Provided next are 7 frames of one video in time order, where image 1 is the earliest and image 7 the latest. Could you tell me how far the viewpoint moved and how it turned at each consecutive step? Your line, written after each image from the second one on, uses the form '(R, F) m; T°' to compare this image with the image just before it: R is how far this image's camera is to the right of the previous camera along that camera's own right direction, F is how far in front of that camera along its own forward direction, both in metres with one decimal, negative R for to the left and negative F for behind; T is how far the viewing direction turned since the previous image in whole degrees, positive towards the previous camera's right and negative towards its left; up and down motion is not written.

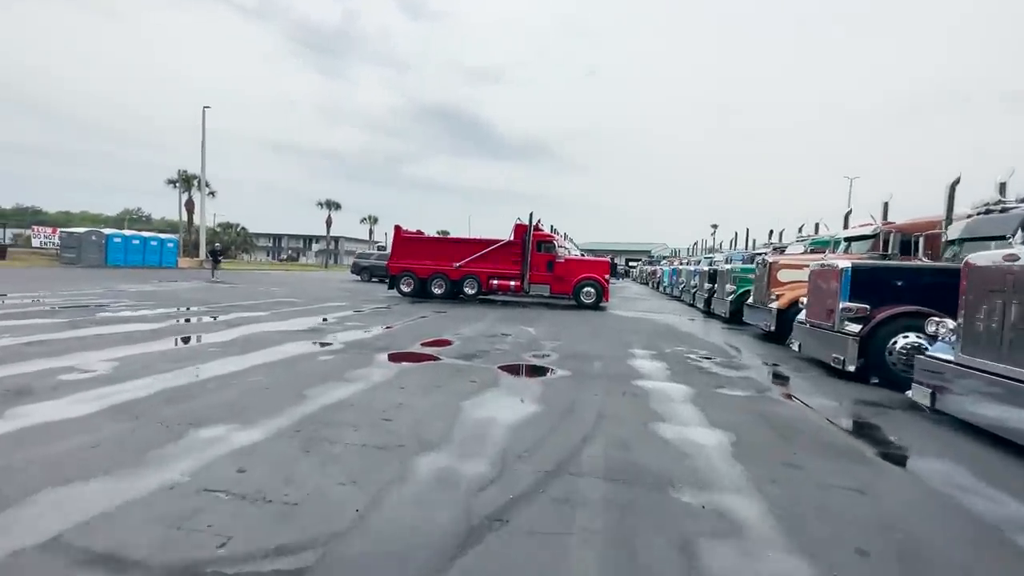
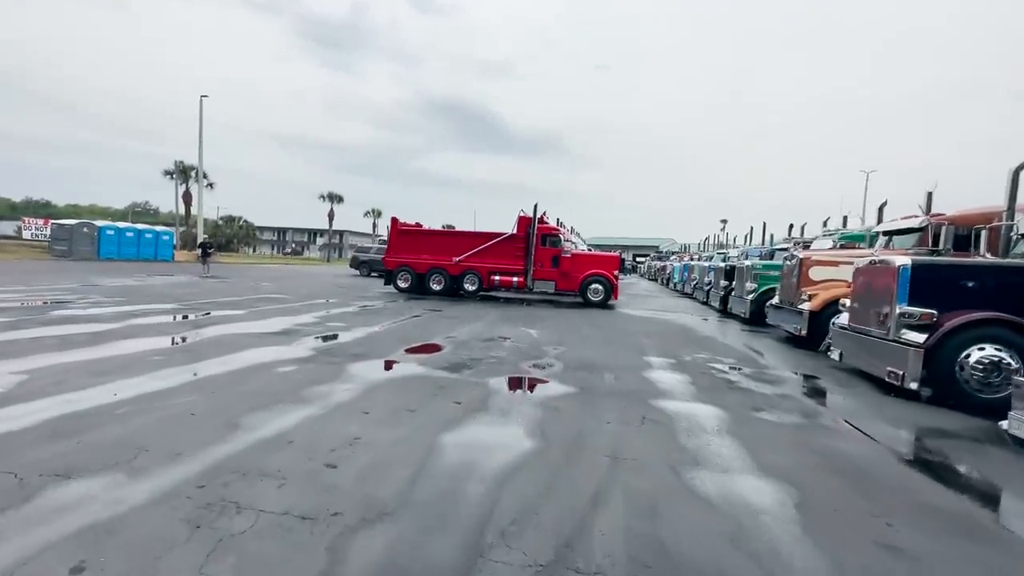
(+0.2, +1.4) m; -1°
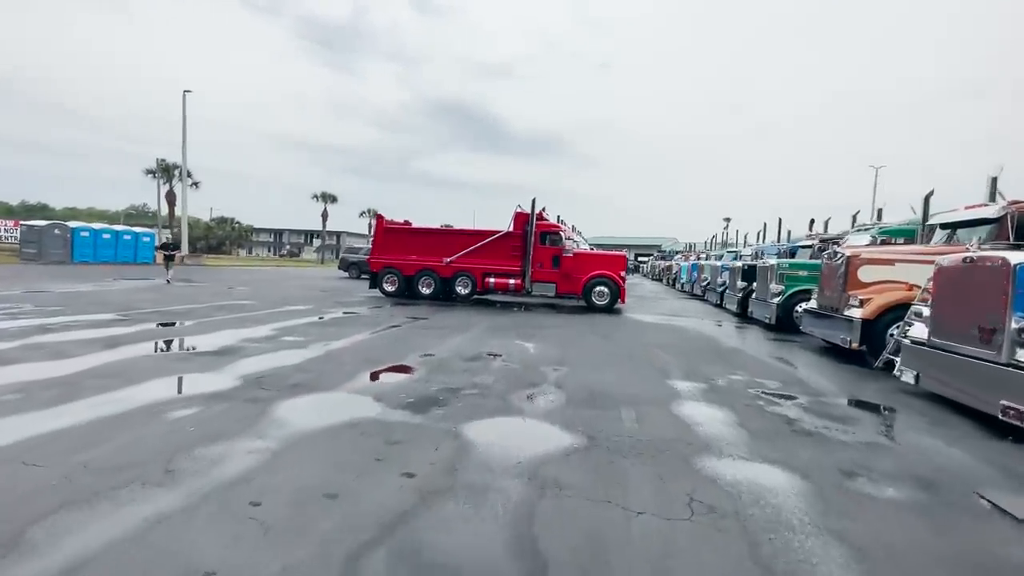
(+0.2, +2.0) m; 0°
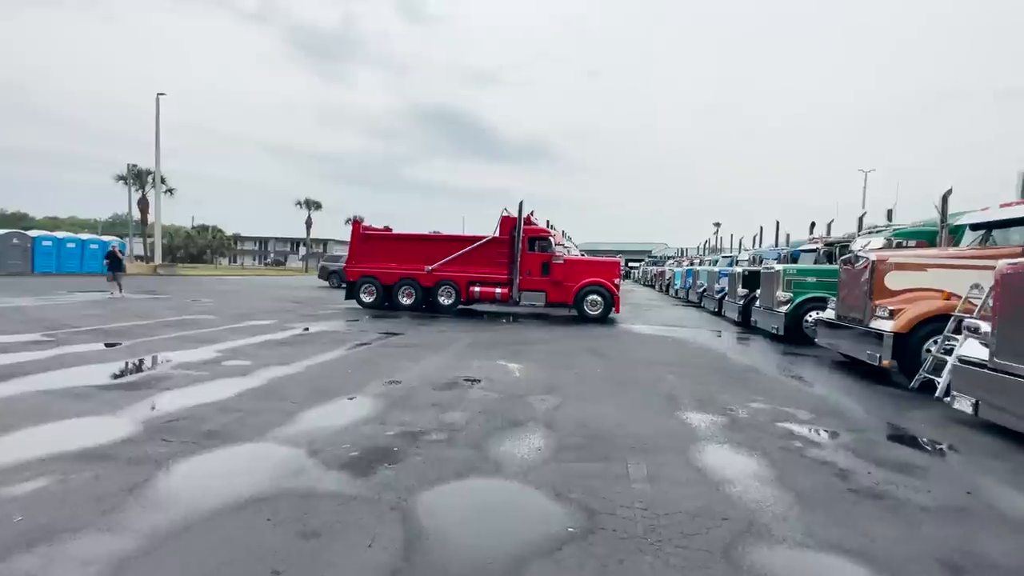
(+0.2, +1.4) m; +1°
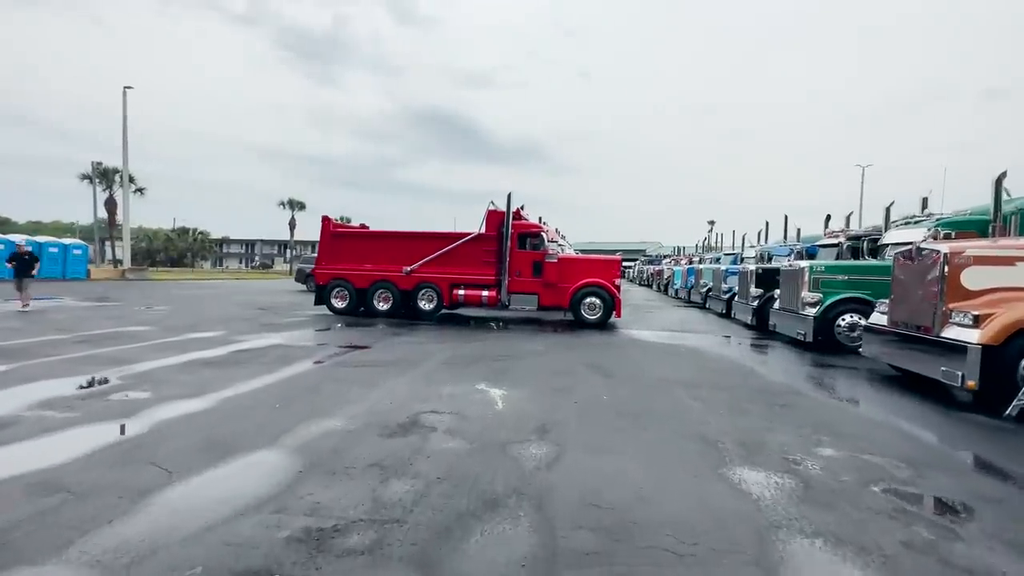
(+0.2, +2.0) m; +1°
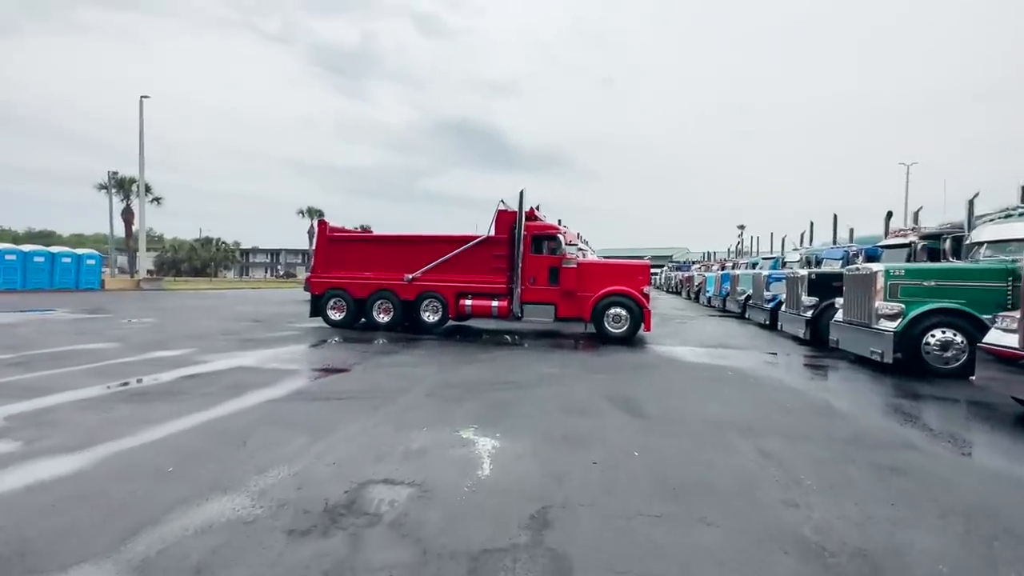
(+0.3, +1.9) m; -3°
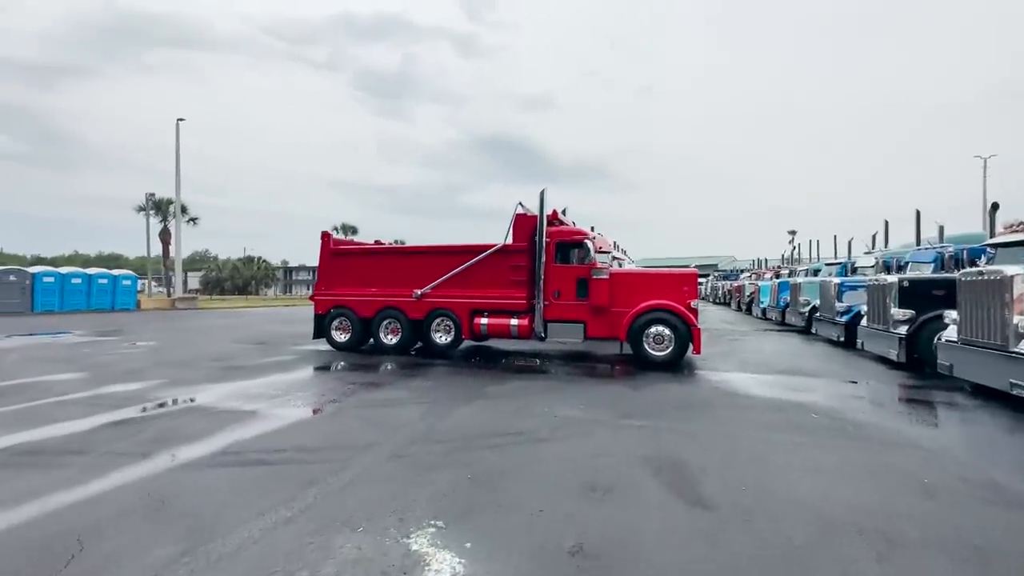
(+0.5, +2.1) m; -5°
